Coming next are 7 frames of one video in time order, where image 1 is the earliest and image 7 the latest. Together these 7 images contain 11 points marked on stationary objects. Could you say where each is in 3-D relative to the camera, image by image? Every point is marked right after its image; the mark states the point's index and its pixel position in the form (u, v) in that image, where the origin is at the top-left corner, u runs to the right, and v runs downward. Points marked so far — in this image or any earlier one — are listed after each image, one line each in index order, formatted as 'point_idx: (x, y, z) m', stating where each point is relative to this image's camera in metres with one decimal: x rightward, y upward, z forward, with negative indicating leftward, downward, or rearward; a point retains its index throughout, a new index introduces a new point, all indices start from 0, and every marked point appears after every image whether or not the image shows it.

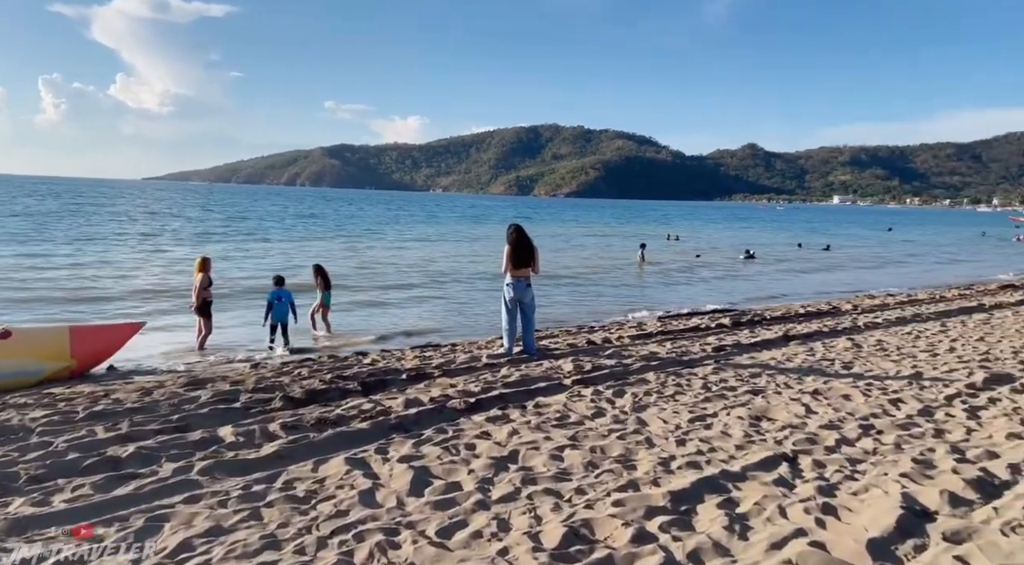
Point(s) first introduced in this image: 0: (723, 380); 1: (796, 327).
0: (+2.4, -1.1, +7.4) m
1: (+4.8, -0.8, +11.1) m
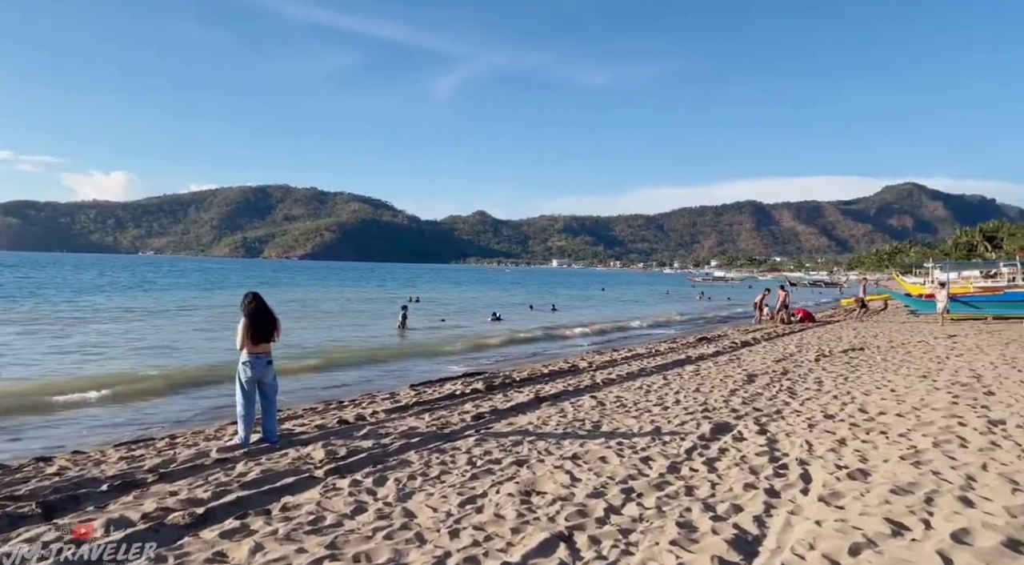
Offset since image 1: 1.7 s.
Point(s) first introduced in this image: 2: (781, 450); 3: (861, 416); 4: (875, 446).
0: (-0.3, -1.9, +7.2) m
1: (+0.6, -1.9, +11.5) m
2: (+2.8, -1.7, +6.8) m
3: (+4.4, -1.7, +8.2) m
4: (+3.6, -1.6, +6.5) m
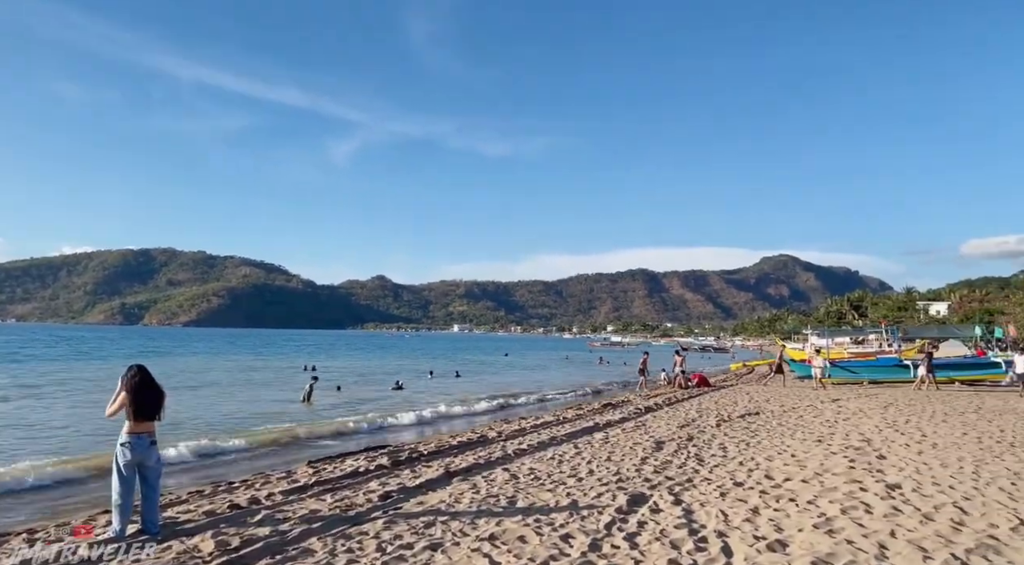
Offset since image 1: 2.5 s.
0: (-1.1, -2.6, +6.7) m
1: (-1.0, -3.0, +11.1) m
2: (+1.9, -2.5, +6.7) m
3: (+3.3, -2.6, +8.4) m
4: (+2.8, -2.3, +6.6) m
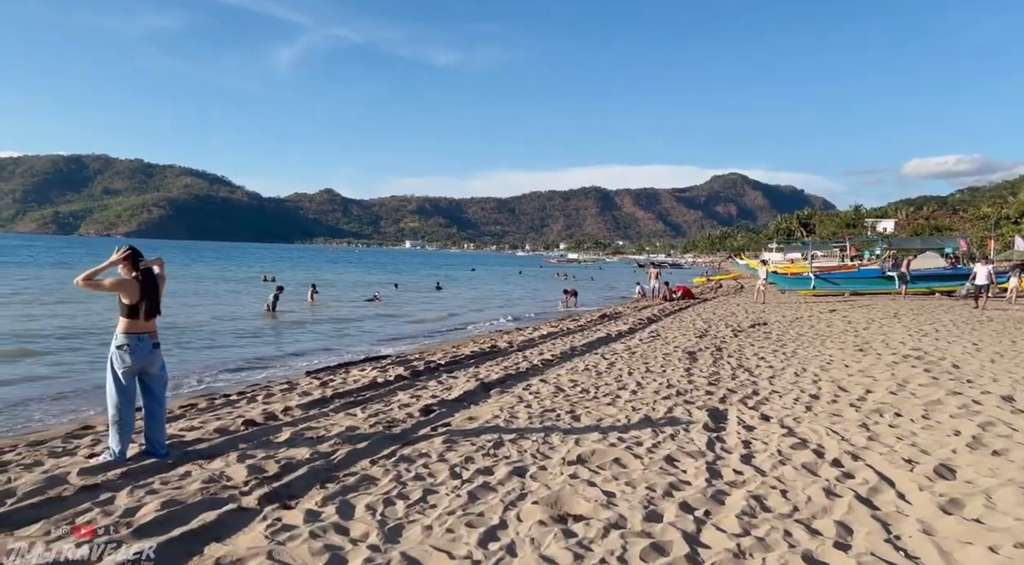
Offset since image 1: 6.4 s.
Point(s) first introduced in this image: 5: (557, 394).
0: (-0.4, -1.5, +5.6) m
1: (-0.5, -1.4, +10.1) m
2: (+2.7, -1.4, +5.9) m
3: (+3.9, -1.3, +7.6) m
4: (+3.5, -1.3, +5.7) m
5: (+0.6, -1.4, +8.3) m
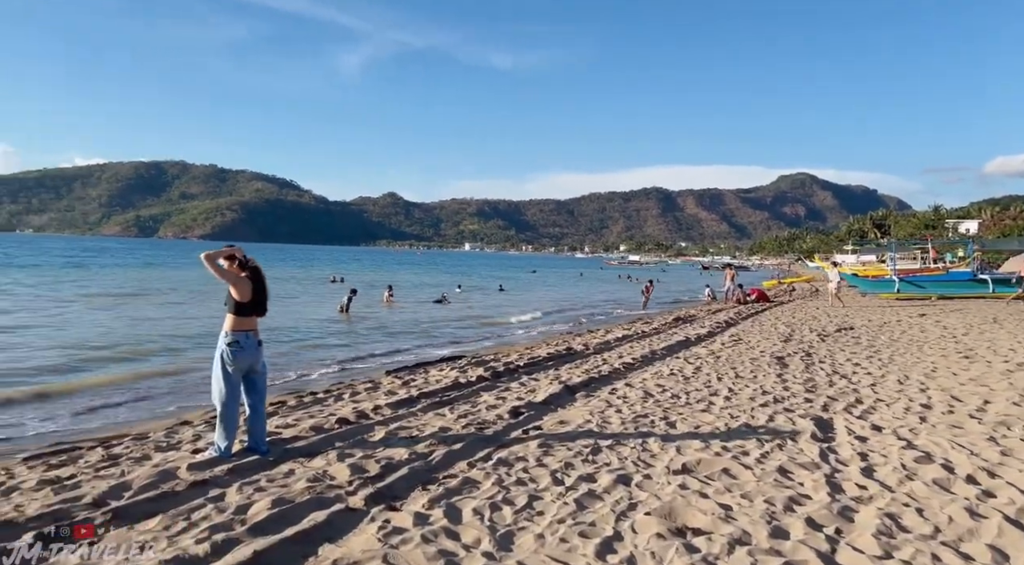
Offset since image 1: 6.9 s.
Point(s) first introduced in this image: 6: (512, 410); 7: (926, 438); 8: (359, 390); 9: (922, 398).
0: (+0.5, -1.5, +5.5) m
1: (+0.7, -1.4, +9.9) m
2: (+3.5, -1.4, +5.4) m
3: (+4.9, -1.3, +7.1) m
4: (+4.4, -1.3, +5.2) m
5: (+1.6, -1.4, +8.1) m
6: (0.0, -1.4, +7.5) m
7: (+3.8, -1.4, +6.0) m
8: (-2.3, -1.6, +9.7) m
9: (+4.8, -1.4, +7.7) m
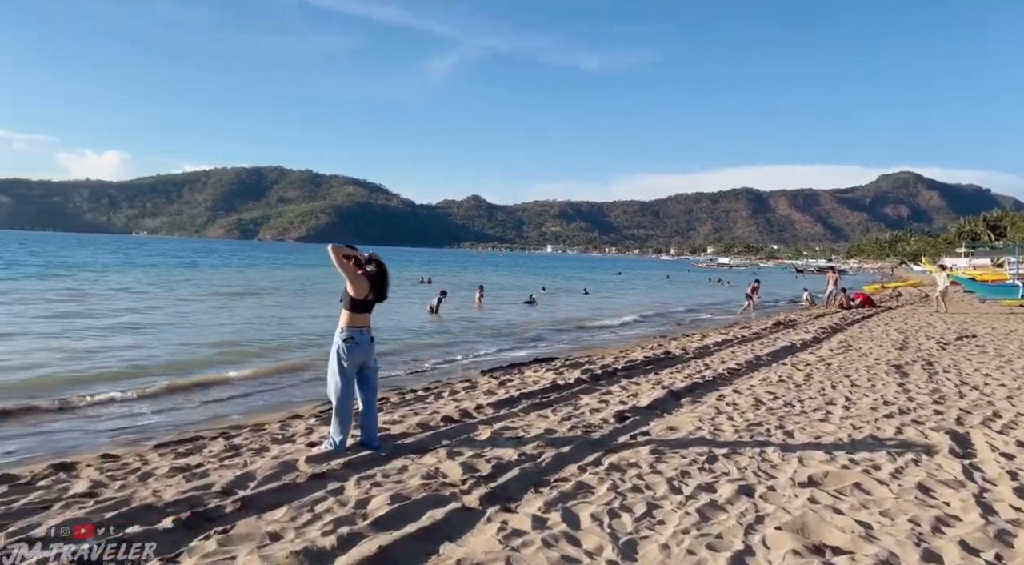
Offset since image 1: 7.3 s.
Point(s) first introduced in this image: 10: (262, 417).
0: (+1.4, -1.5, +5.3) m
1: (+2.2, -1.4, +9.6) m
2: (+4.4, -1.5, +4.8) m
3: (+6.0, -1.4, +6.3) m
4: (+5.2, -1.4, +4.5) m
5: (+2.9, -1.5, +7.7) m
6: (+1.1, -1.5, +7.3) m
7: (+4.7, -1.5, +5.3) m
8: (-0.8, -1.6, +9.8) m
9: (+6.0, -1.4, +7.0) m
10: (-3.4, -1.8, +8.6) m
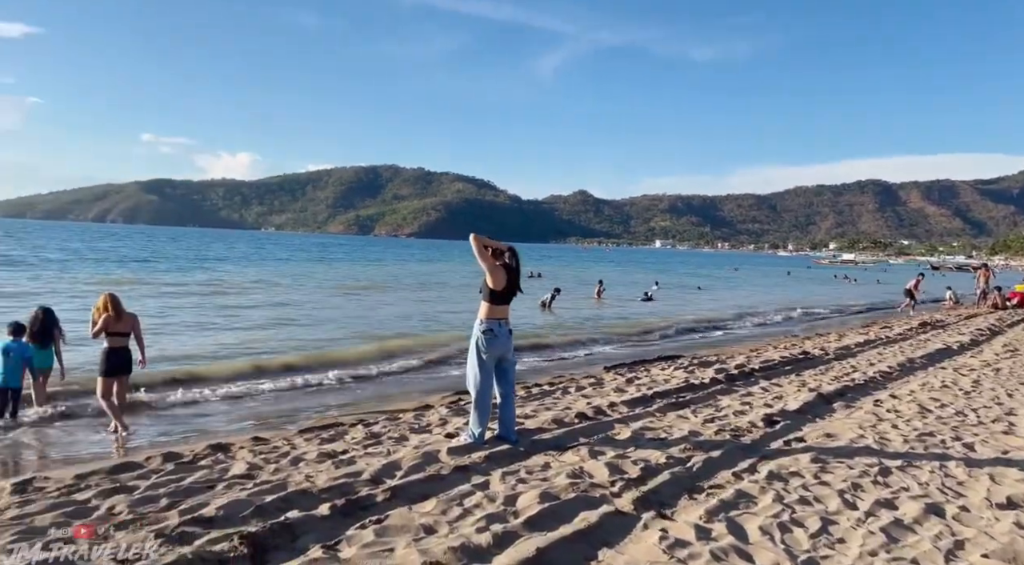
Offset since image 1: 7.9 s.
0: (+2.5, -1.5, +4.7) m
1: (+4.0, -1.3, +8.9) m
2: (+5.4, -1.4, +3.8) m
3: (+7.2, -1.4, +5.0) m
4: (+6.2, -1.4, +3.4) m
5: (+4.4, -1.4, +6.9) m
6: (+2.6, -1.4, +6.8) m
7: (+5.8, -1.4, +4.3) m
8: (+1.1, -1.5, +9.6) m
9: (+7.3, -1.4, +5.7) m
10: (-1.6, -1.6, +8.8) m
